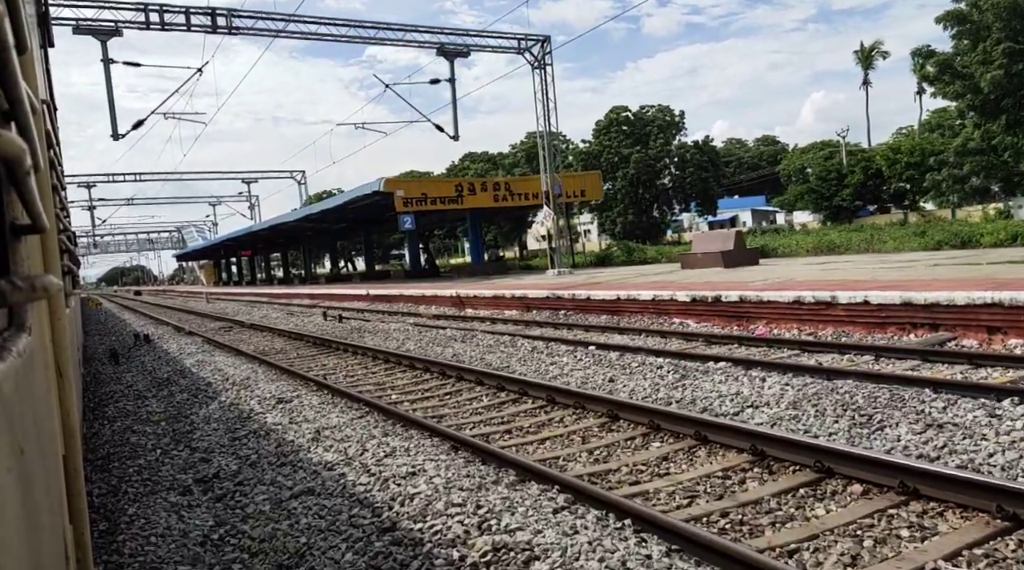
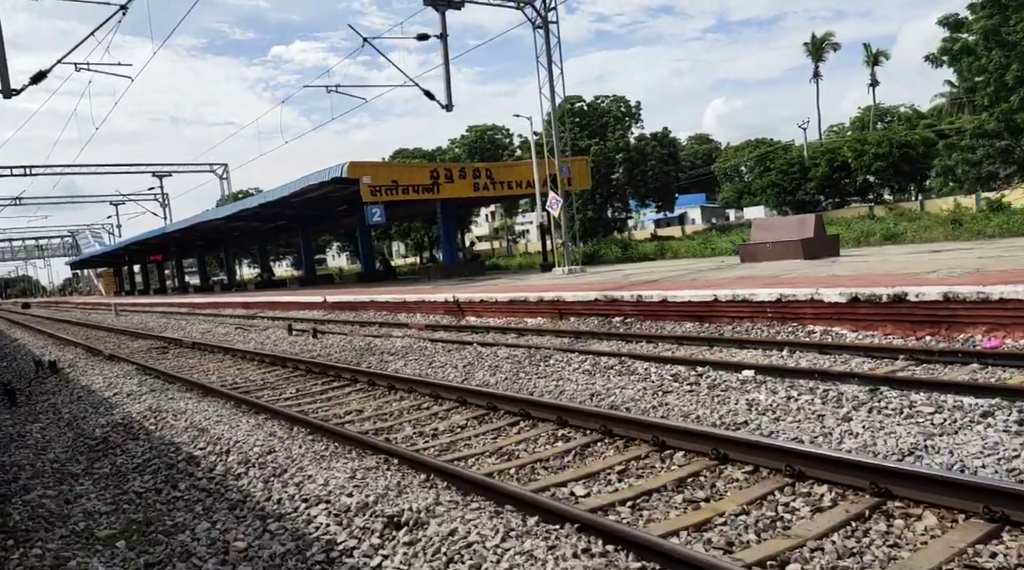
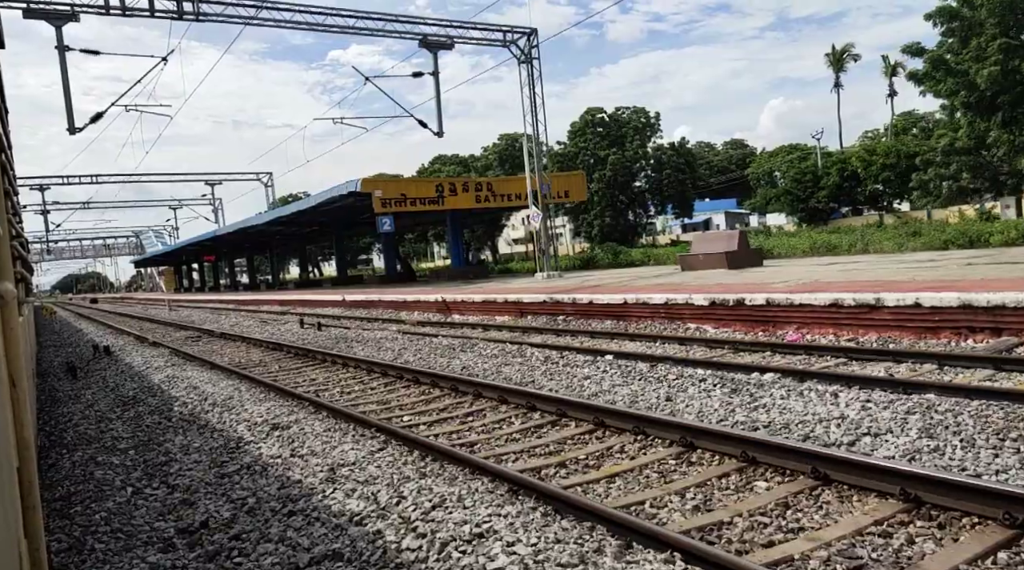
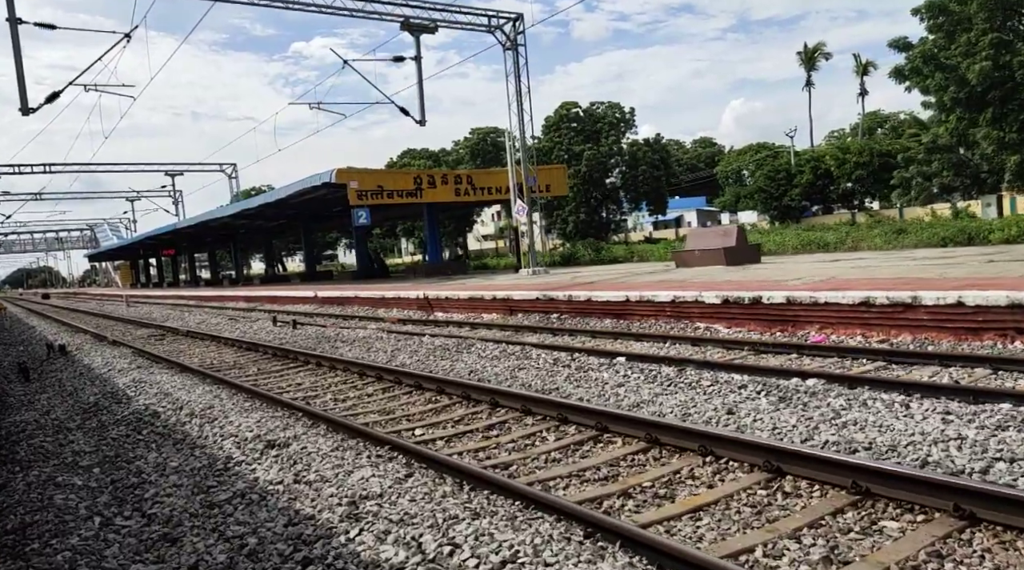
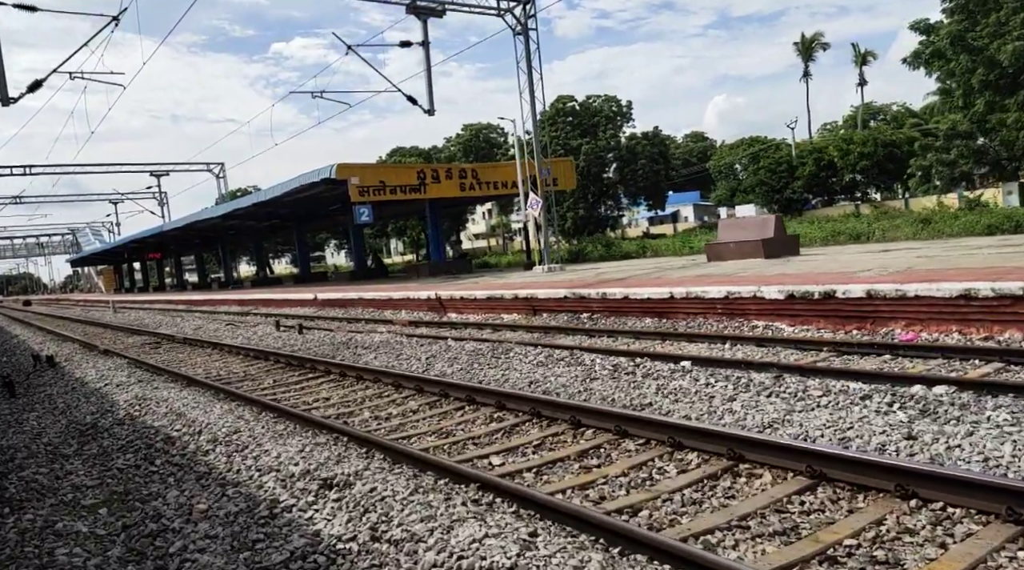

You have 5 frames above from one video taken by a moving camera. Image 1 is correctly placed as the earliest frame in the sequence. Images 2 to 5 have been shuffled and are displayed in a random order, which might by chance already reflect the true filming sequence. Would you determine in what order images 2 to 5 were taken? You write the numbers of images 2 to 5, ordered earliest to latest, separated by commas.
3, 4, 5, 2
